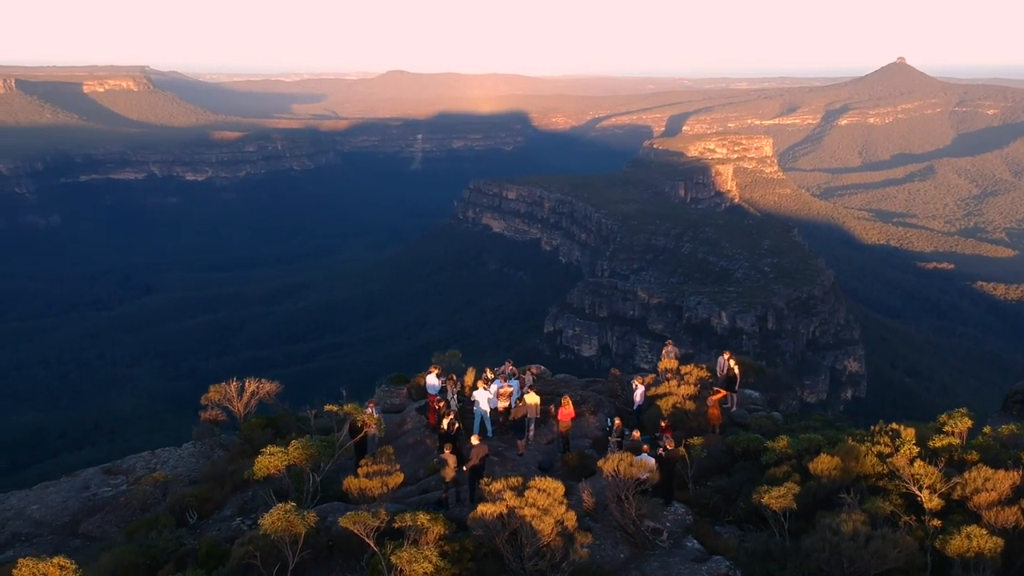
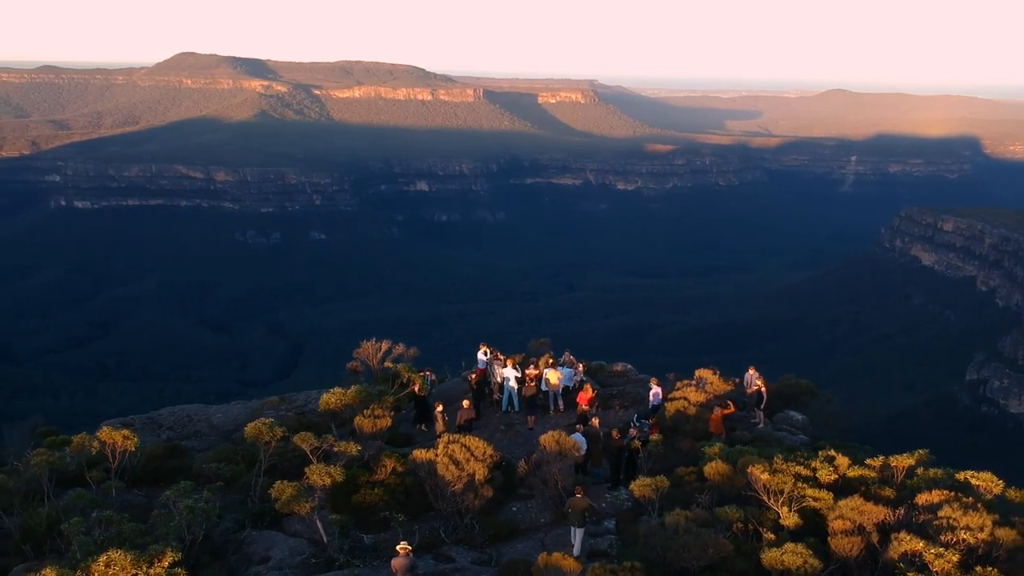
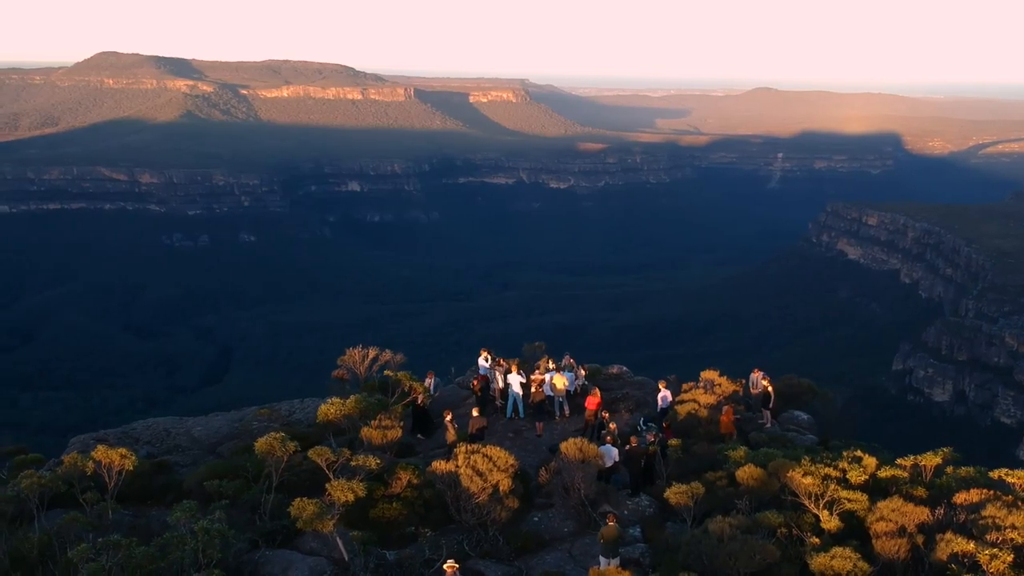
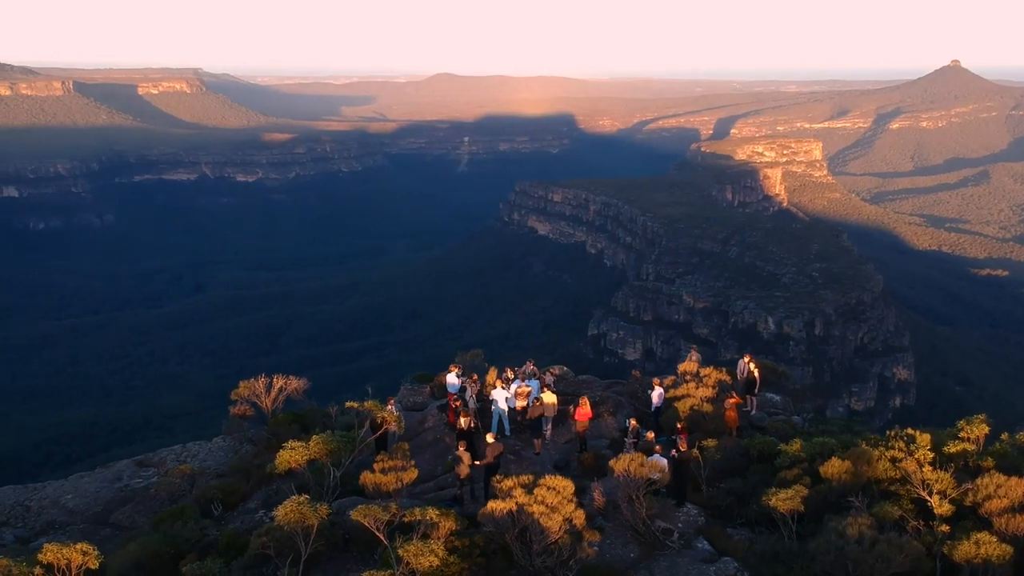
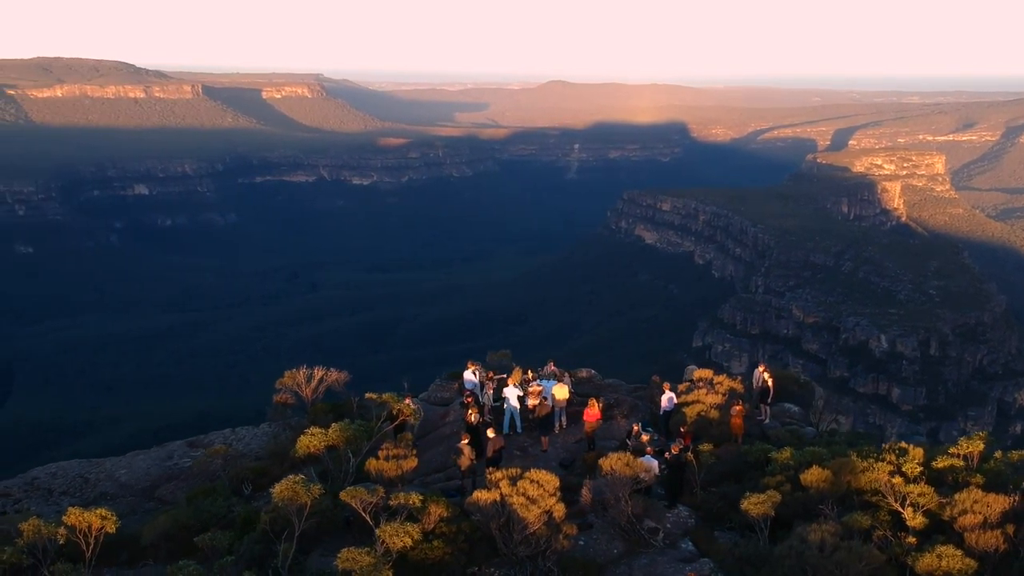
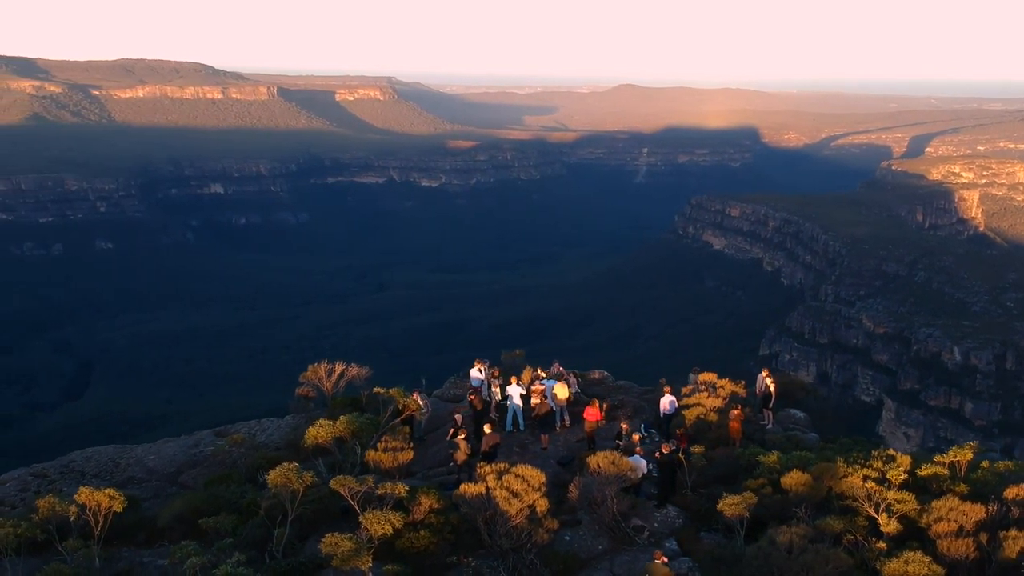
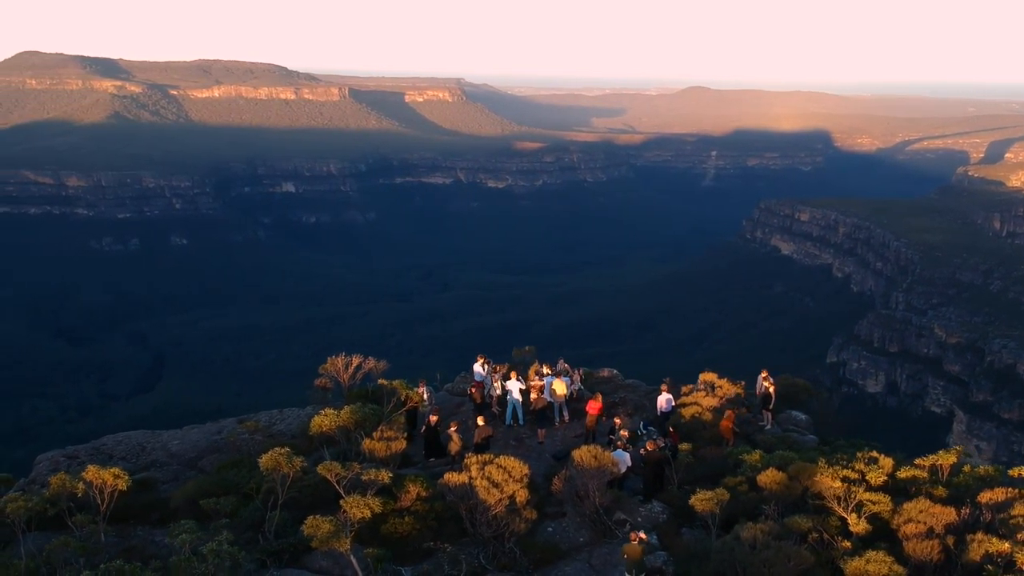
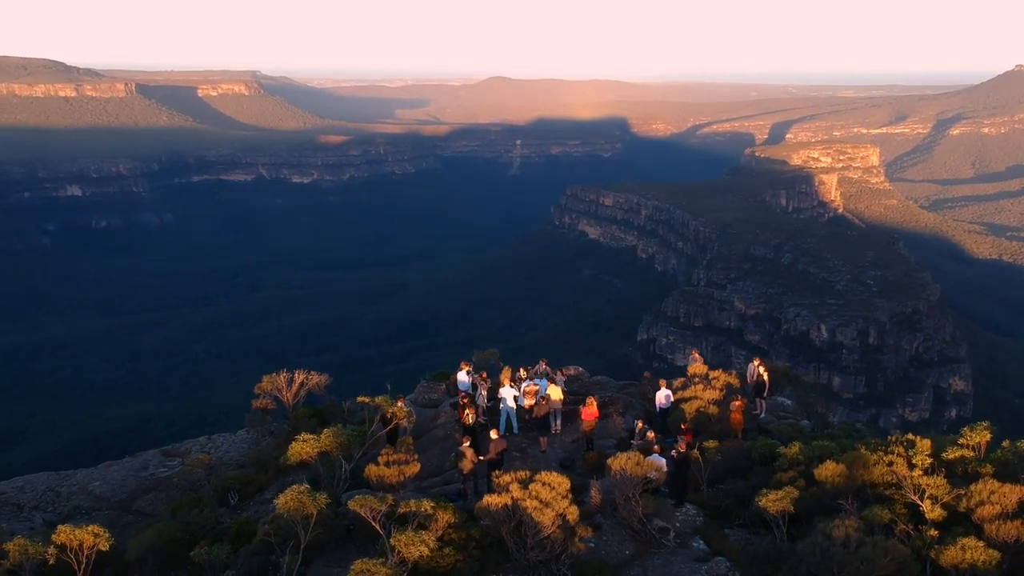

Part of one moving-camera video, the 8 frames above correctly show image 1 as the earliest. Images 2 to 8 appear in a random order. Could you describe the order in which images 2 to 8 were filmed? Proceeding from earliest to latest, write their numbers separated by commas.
4, 8, 5, 6, 7, 3, 2
